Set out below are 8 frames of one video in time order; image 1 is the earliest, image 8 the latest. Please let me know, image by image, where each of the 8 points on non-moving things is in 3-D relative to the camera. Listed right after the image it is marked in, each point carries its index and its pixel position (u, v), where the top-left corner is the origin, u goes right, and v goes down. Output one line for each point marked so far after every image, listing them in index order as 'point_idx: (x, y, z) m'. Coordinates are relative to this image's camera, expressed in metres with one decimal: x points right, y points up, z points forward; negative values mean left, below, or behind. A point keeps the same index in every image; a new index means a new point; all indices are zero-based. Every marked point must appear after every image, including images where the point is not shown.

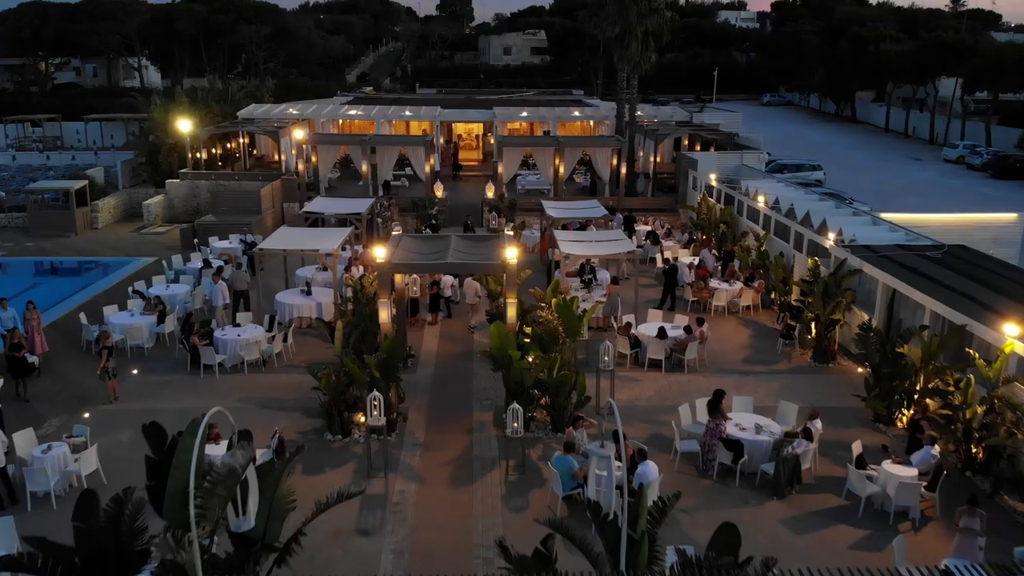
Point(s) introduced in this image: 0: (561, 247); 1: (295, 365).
0: (+1.2, +1.0, +16.2) m
1: (-4.5, -1.6, +14.3) m
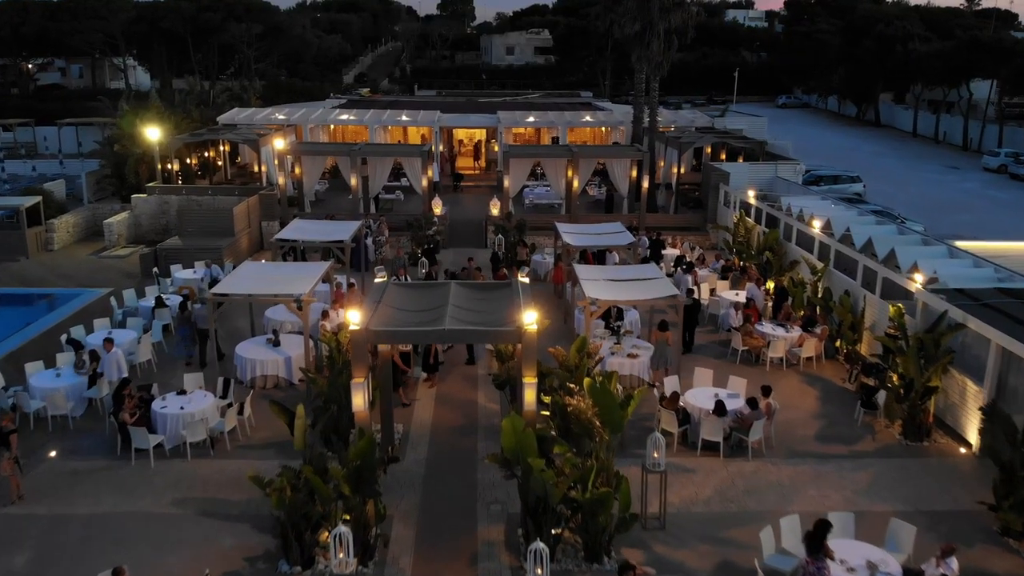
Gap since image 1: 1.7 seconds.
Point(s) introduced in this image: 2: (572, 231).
0: (+1.4, 0.0, +13.2) m
1: (-4.2, -2.6, +11.3) m
2: (+1.6, +1.5, +17.2) m
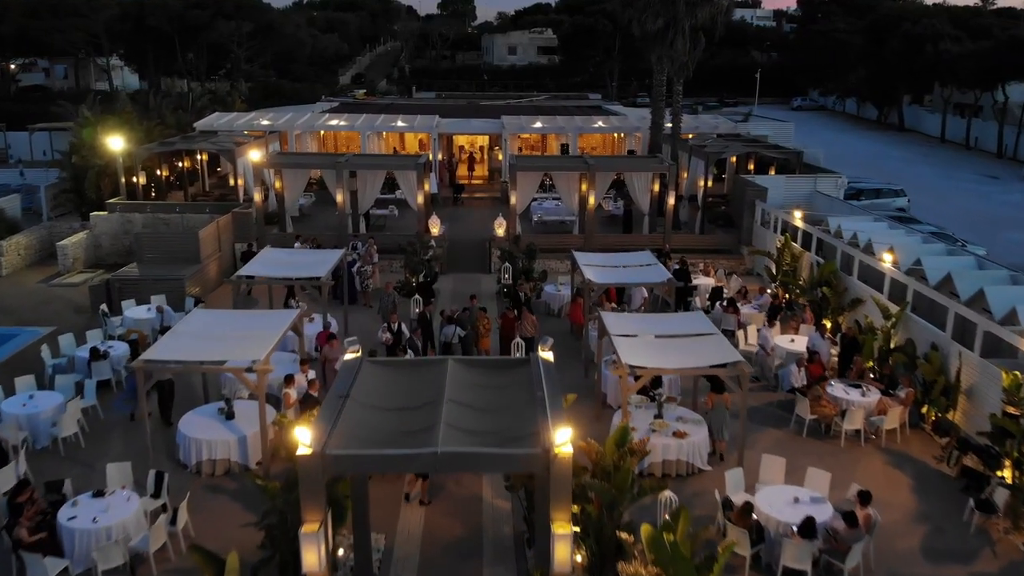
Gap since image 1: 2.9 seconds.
0: (+1.6, -0.9, +10.5) m
1: (-4.0, -3.5, +8.6) m
2: (+1.8, +0.5, +14.5) m
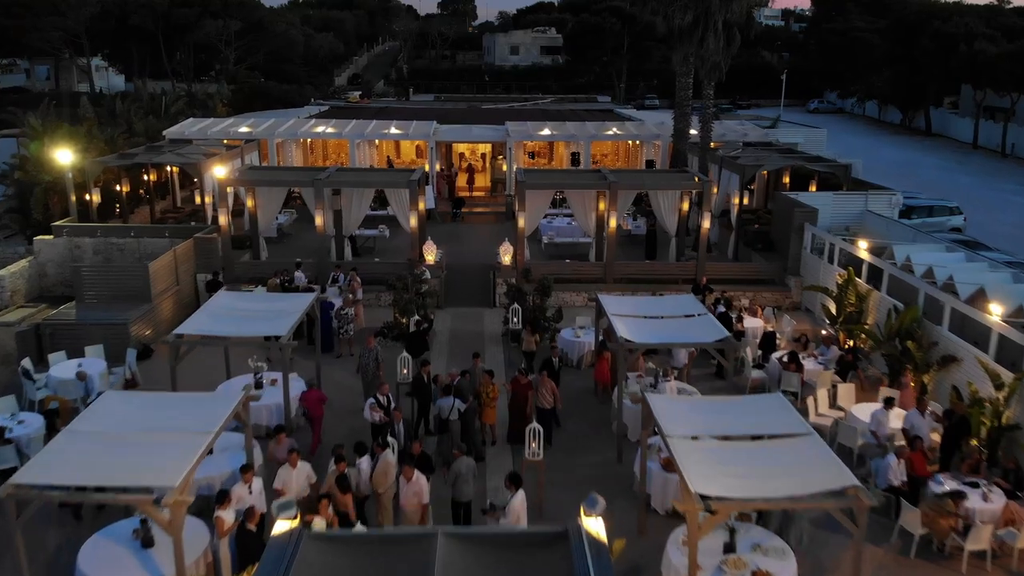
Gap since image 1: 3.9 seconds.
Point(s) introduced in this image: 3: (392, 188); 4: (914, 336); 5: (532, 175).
0: (+1.8, -1.8, +7.7) m
1: (-3.8, -4.4, +5.8) m
2: (+2.0, -0.4, +11.7) m
3: (-3.1, +2.5, +17.5) m
4: (+7.3, -0.9, +12.6) m
5: (+0.5, +3.0, +18.6) m
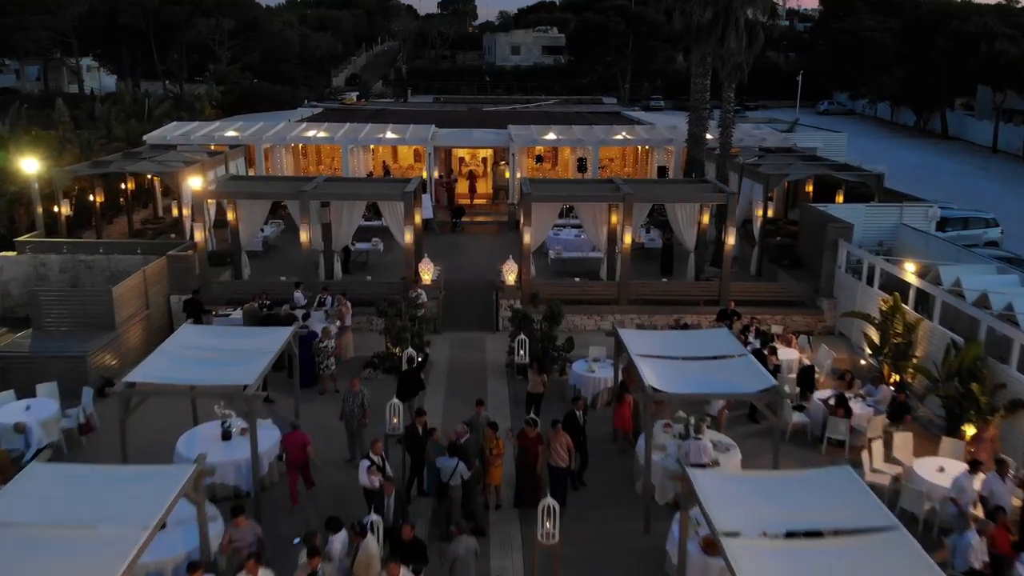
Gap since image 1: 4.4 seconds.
0: (+1.9, -2.3, +6.2) m
1: (-3.7, -4.9, +4.3) m
2: (+2.1, -0.9, +10.1) m
3: (-2.9, +2.0, +16.0) m
4: (+7.4, -1.4, +11.0) m
5: (+0.6, +2.5, +17.0) m
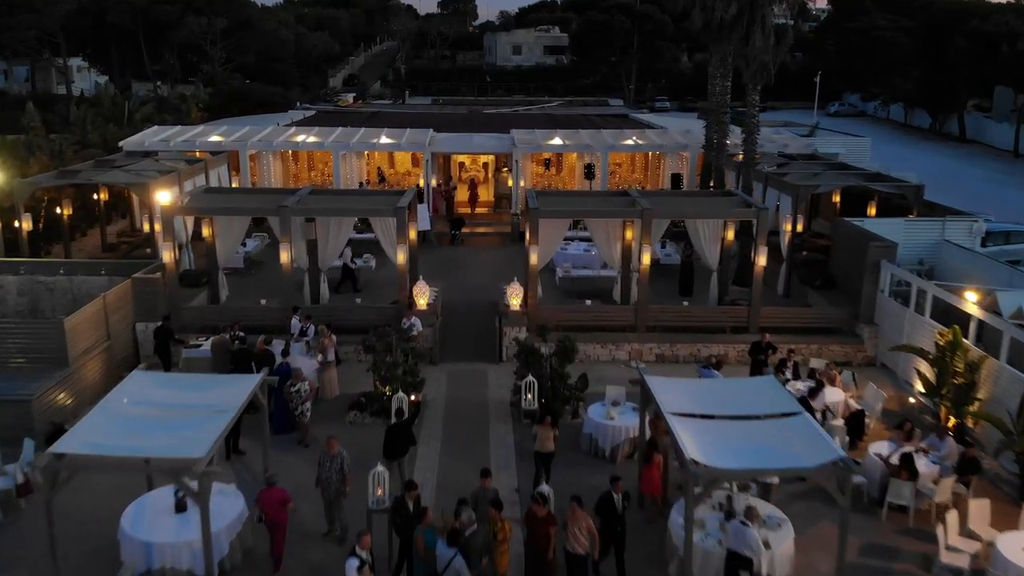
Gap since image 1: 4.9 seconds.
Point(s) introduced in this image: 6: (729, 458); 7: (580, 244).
0: (+2.0, -2.9, +4.6) m
1: (-3.6, -5.5, +2.7) m
2: (+2.2, -1.4, +8.5) m
3: (-2.8, +1.5, +14.4) m
4: (+7.5, -1.9, +9.4) m
5: (+0.7, +2.0, +15.4) m
6: (+2.3, -1.8, +7.6) m
7: (+1.8, +1.2, +18.6) m
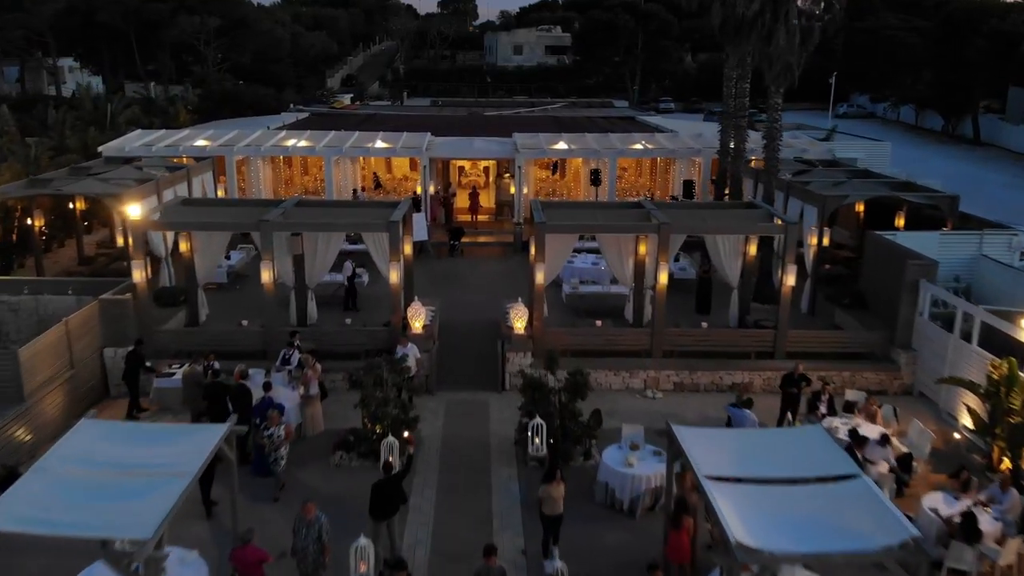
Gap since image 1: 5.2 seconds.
0: (+2.1, -3.3, +3.3) m
1: (-3.6, -5.9, +1.5) m
2: (+2.3, -1.9, +7.3) m
3: (-2.8, +1.1, +13.2) m
4: (+7.5, -2.3, +8.2) m
5: (+0.8, +1.6, +14.2) m
6: (+2.4, -2.2, +6.4) m
7: (+1.9, +0.8, +17.4) m
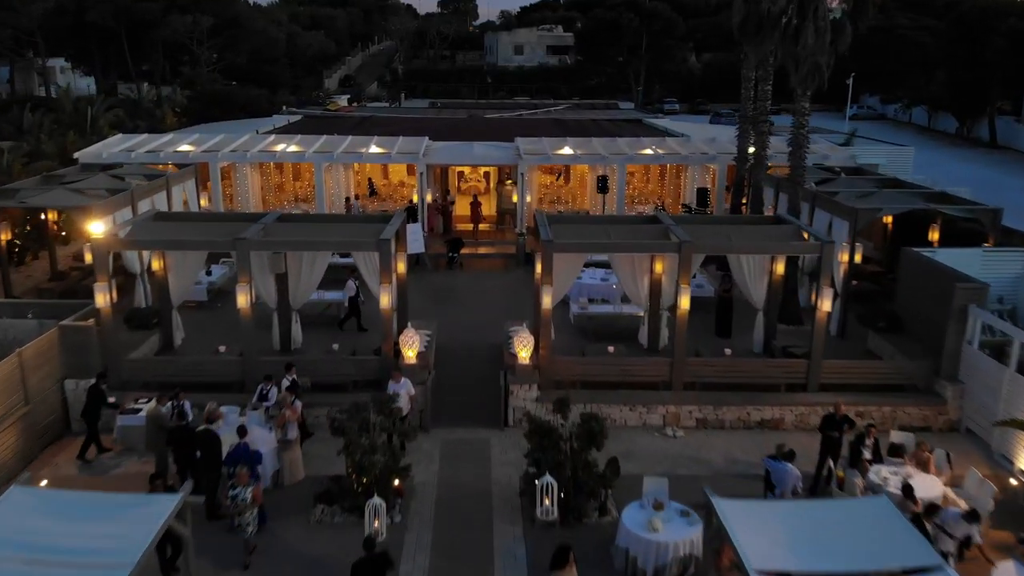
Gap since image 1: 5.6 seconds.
0: (+2.1, -3.7, +2.1) m
1: (-3.5, -6.3, +0.2) m
2: (+2.4, -2.3, +6.0) m
3: (-2.7, +0.7, +11.9) m
4: (+7.6, -2.7, +6.9) m
5: (+0.9, +1.2, +12.9) m
6: (+2.5, -2.6, +5.1) m
7: (+2.0, +0.4, +16.1) m
